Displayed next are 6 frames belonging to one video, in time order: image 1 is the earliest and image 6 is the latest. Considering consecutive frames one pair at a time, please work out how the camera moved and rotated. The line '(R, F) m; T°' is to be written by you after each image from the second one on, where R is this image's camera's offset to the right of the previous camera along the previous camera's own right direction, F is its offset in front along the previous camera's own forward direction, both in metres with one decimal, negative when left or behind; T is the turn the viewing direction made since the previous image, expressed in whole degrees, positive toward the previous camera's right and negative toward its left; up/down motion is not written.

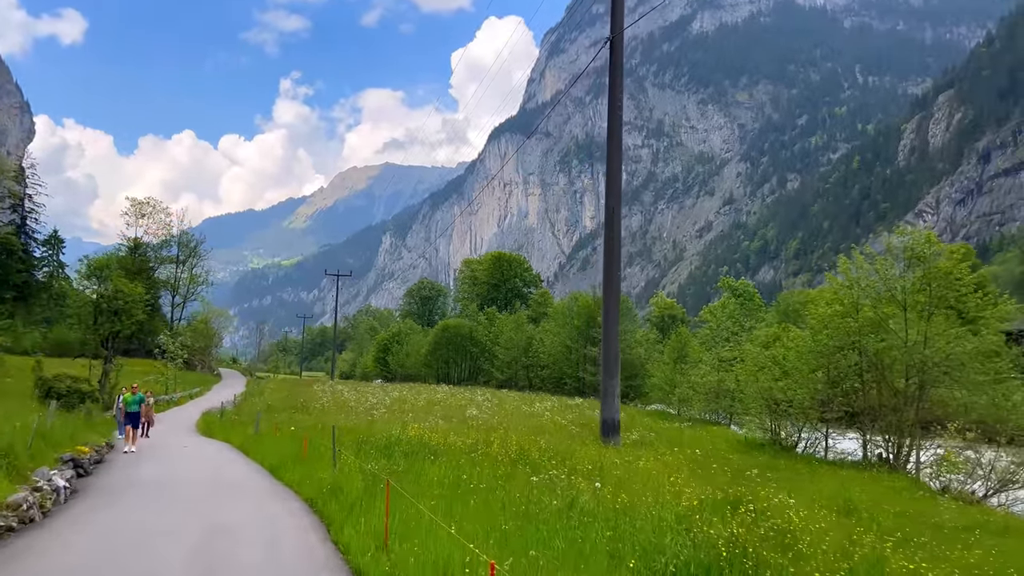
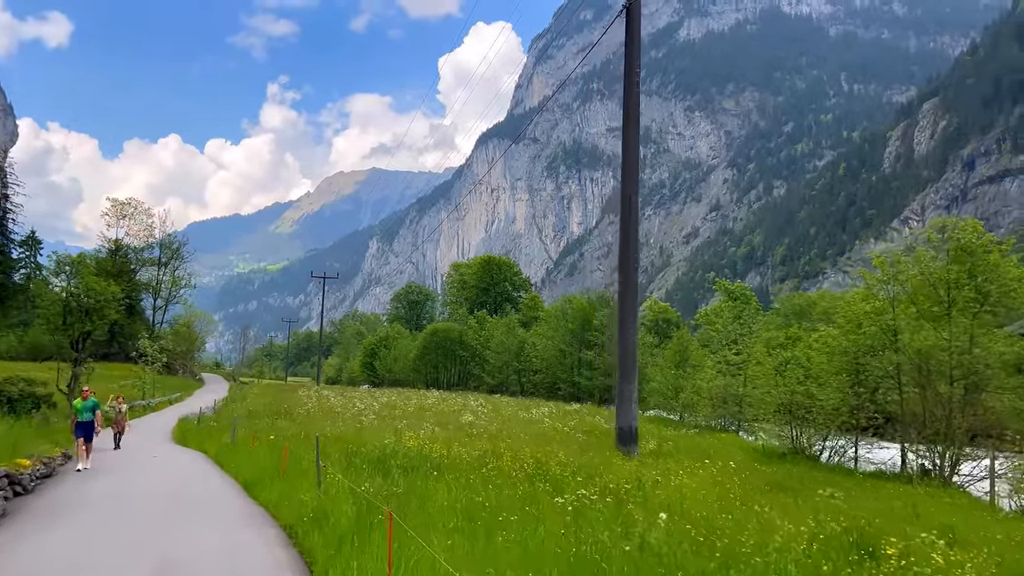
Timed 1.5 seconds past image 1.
(-0.5, +1.8) m; +1°
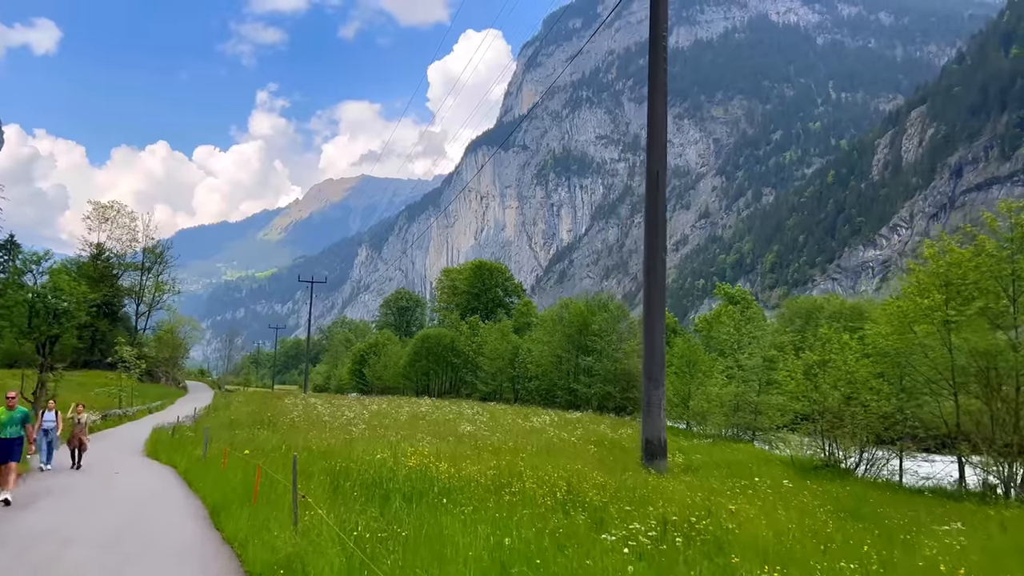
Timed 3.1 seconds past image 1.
(-0.5, +1.9) m; +1°
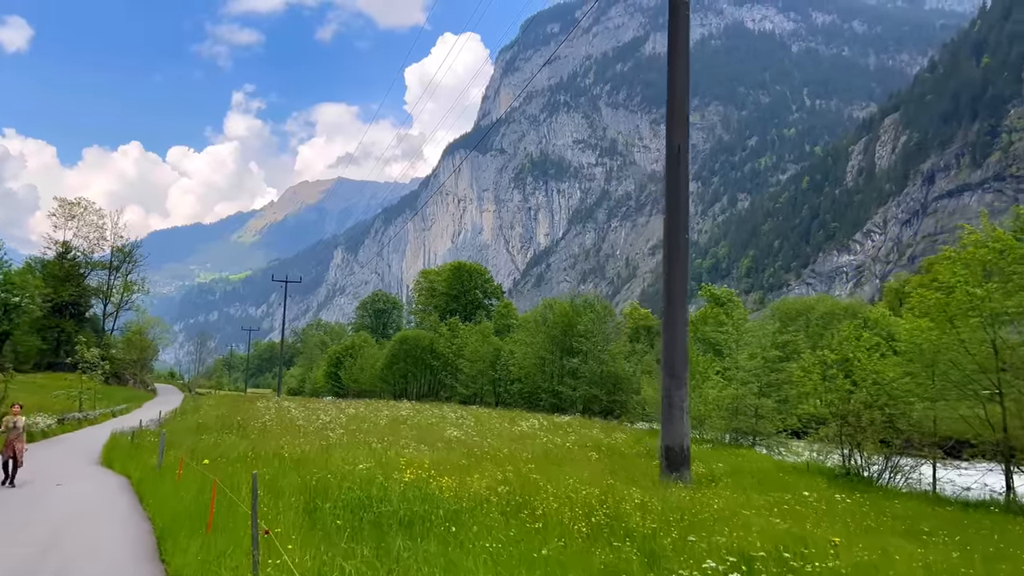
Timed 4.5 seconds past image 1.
(-0.5, +1.7) m; +2°
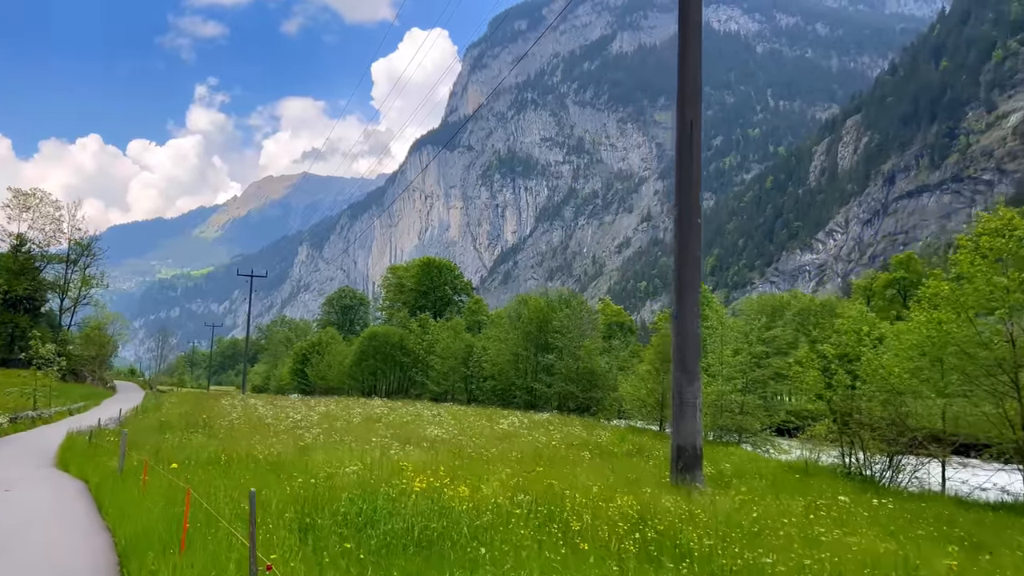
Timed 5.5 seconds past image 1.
(-0.6, +1.0) m; +3°
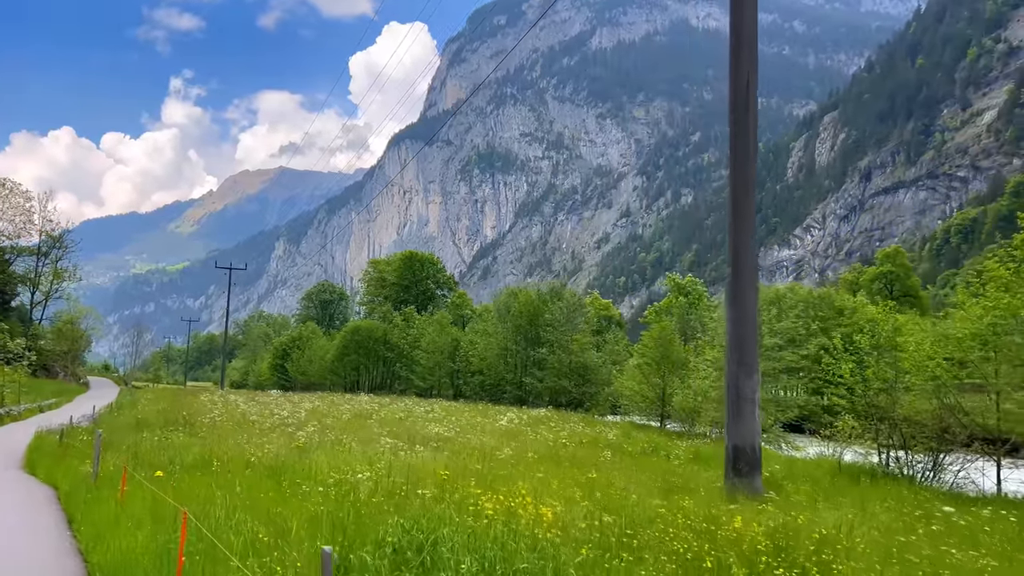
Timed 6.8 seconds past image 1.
(-0.9, +1.4) m; +2°
